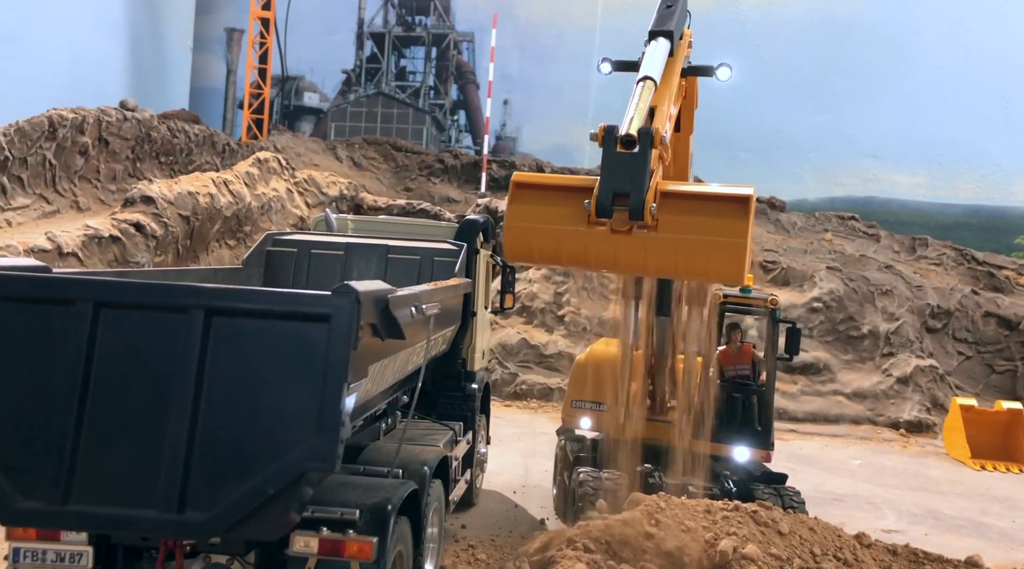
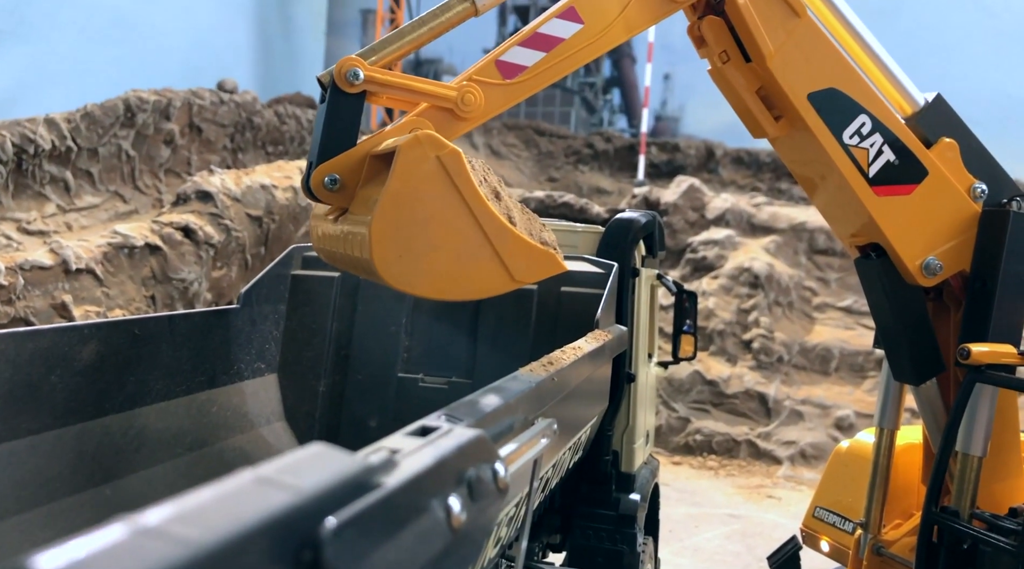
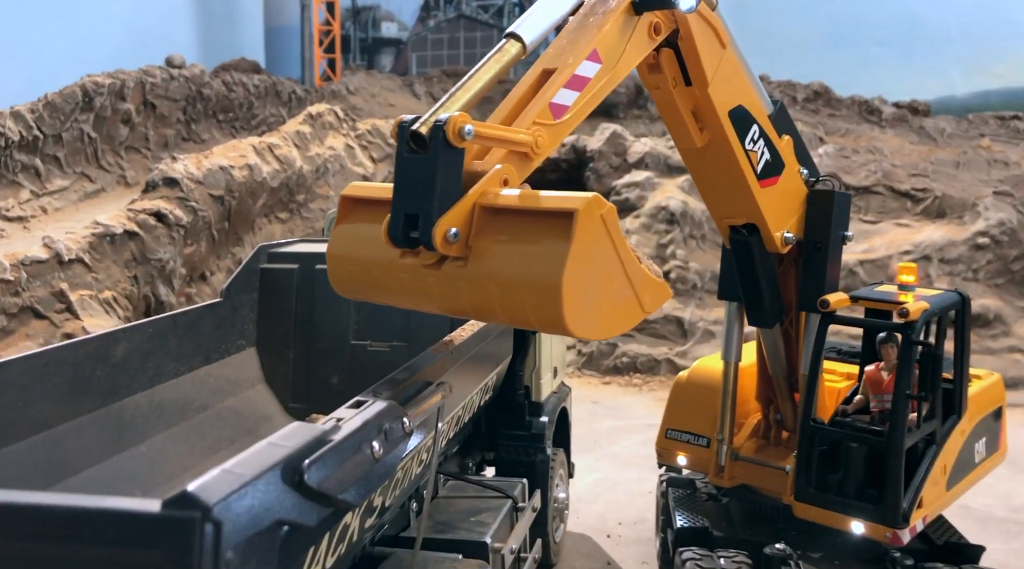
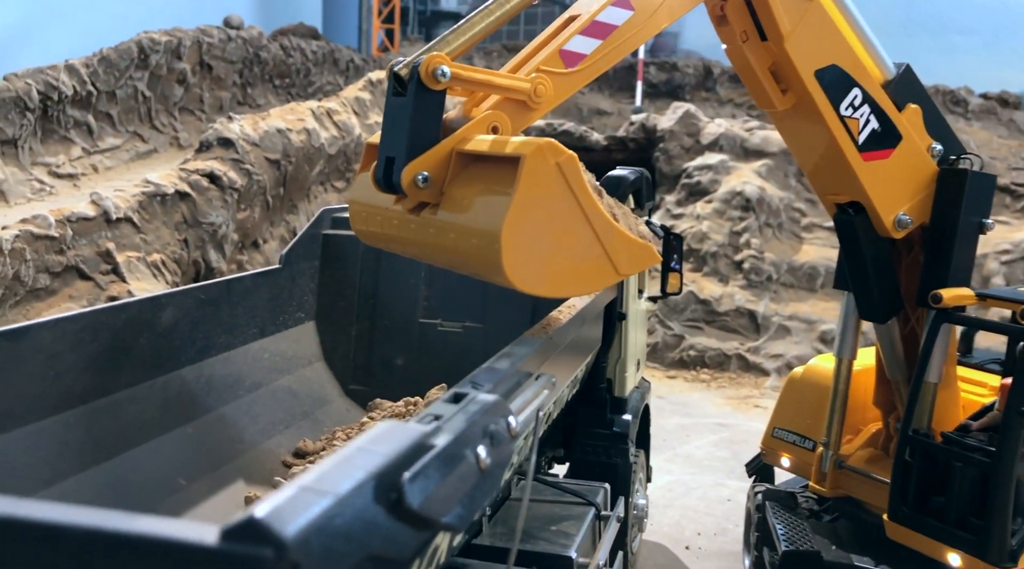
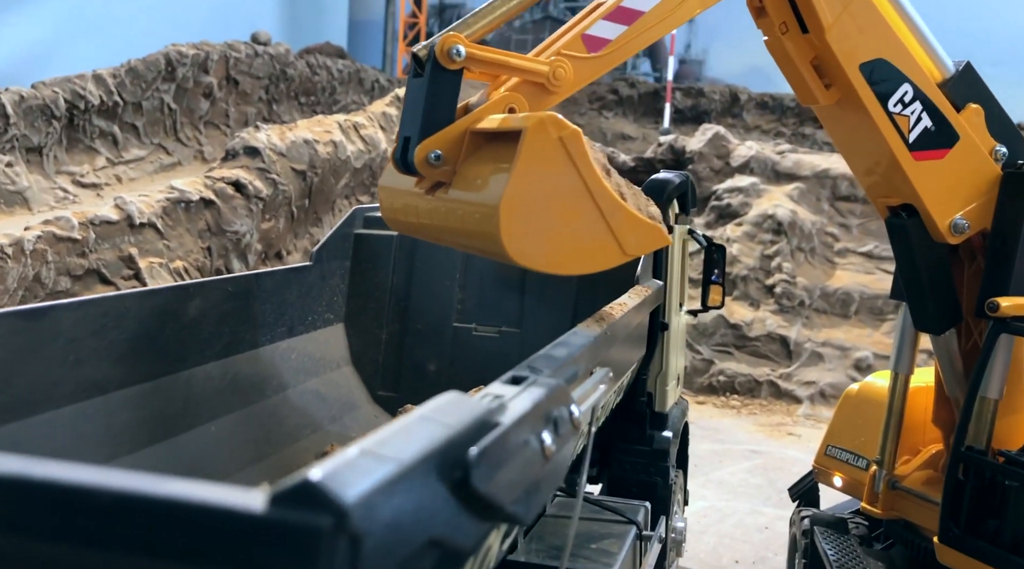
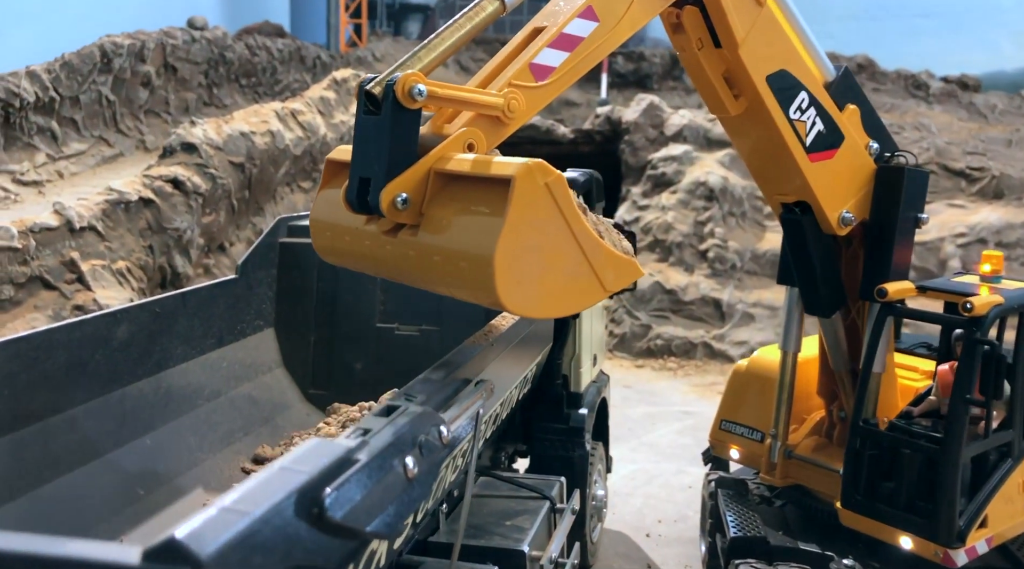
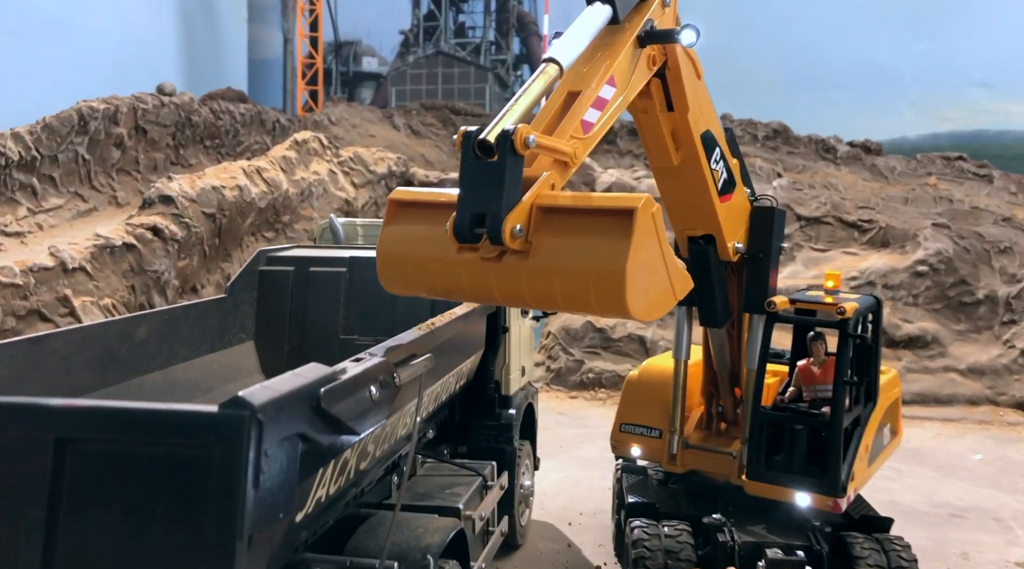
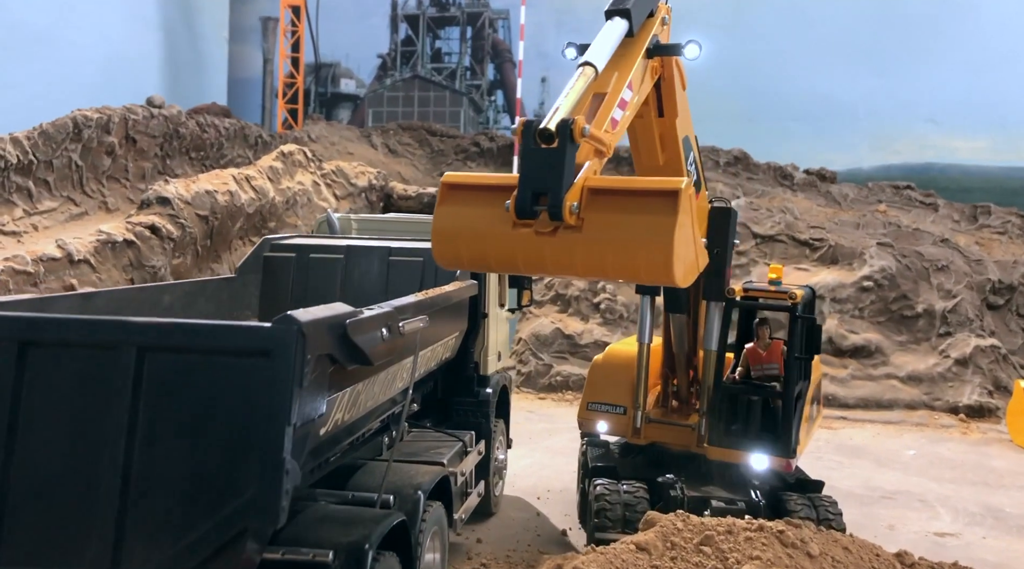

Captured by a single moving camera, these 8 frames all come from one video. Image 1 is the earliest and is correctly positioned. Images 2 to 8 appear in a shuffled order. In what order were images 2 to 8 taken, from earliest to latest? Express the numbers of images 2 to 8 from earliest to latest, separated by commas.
8, 7, 3, 6, 4, 5, 2
